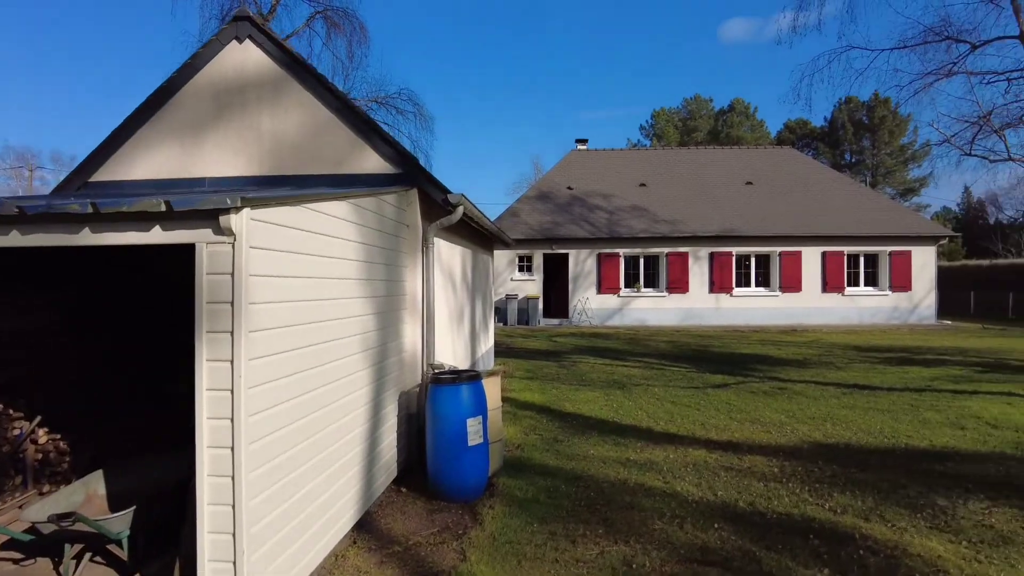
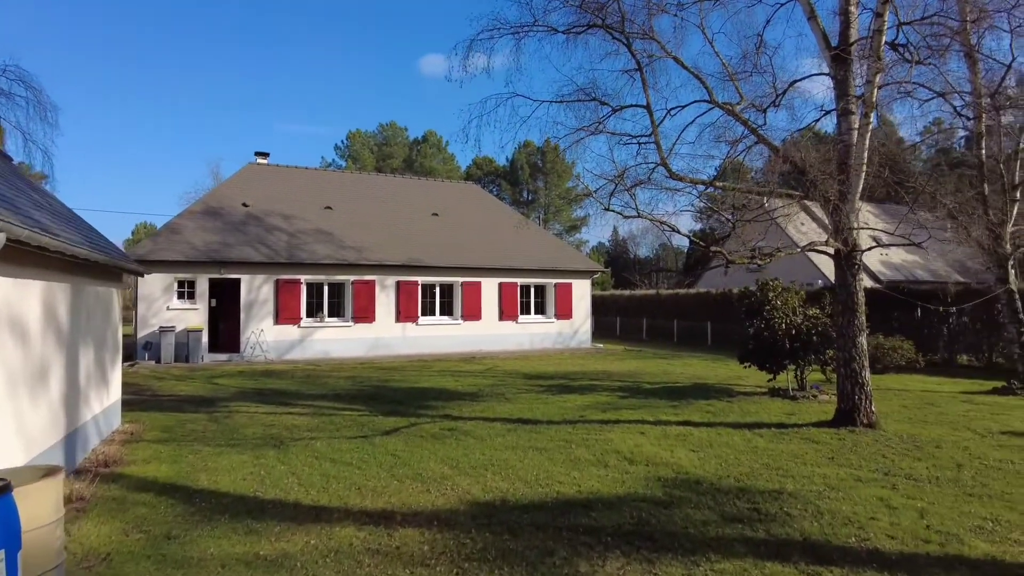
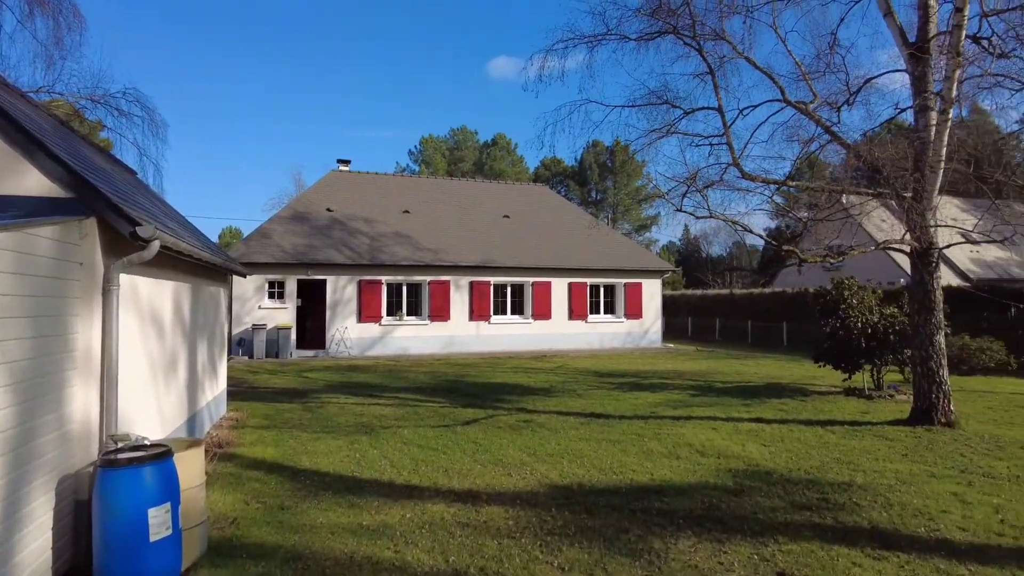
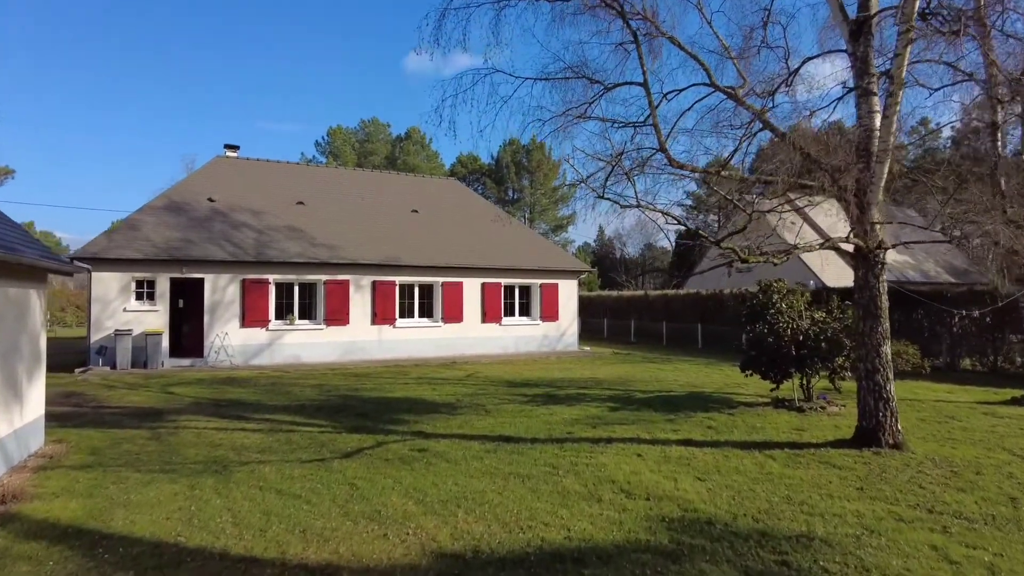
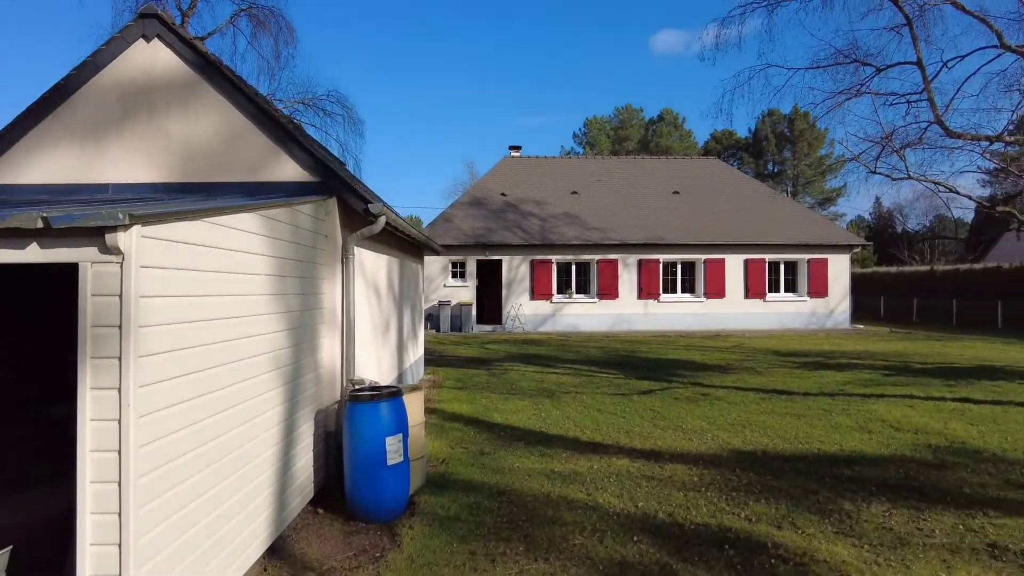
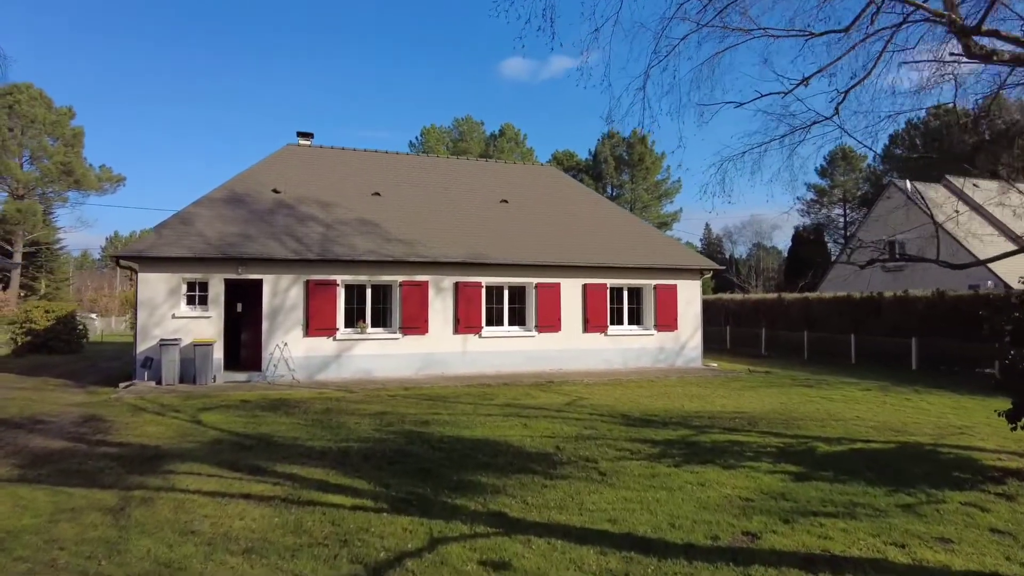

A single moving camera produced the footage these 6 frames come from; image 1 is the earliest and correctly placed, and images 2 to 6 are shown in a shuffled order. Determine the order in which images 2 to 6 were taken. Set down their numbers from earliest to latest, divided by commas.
5, 3, 2, 4, 6
